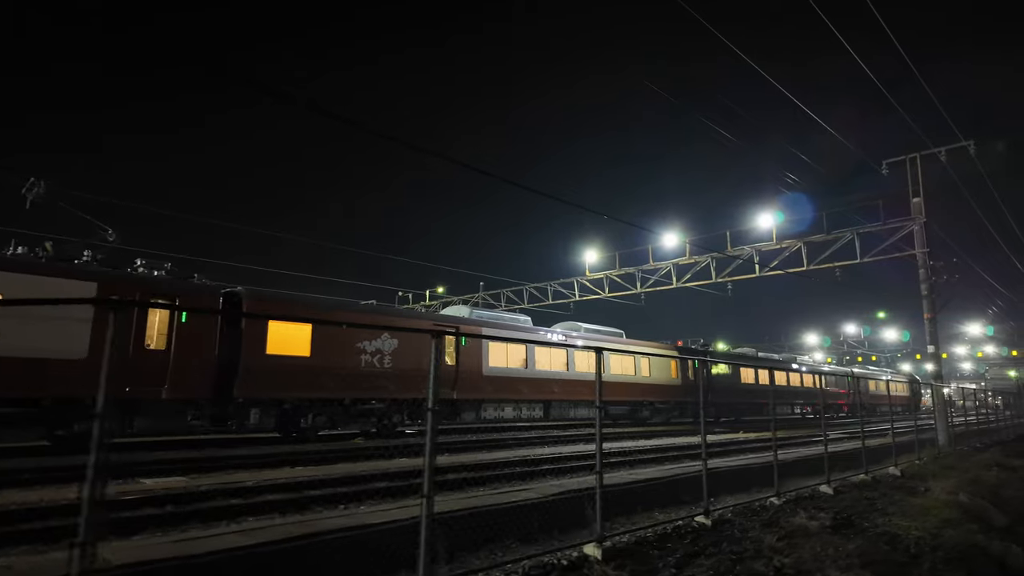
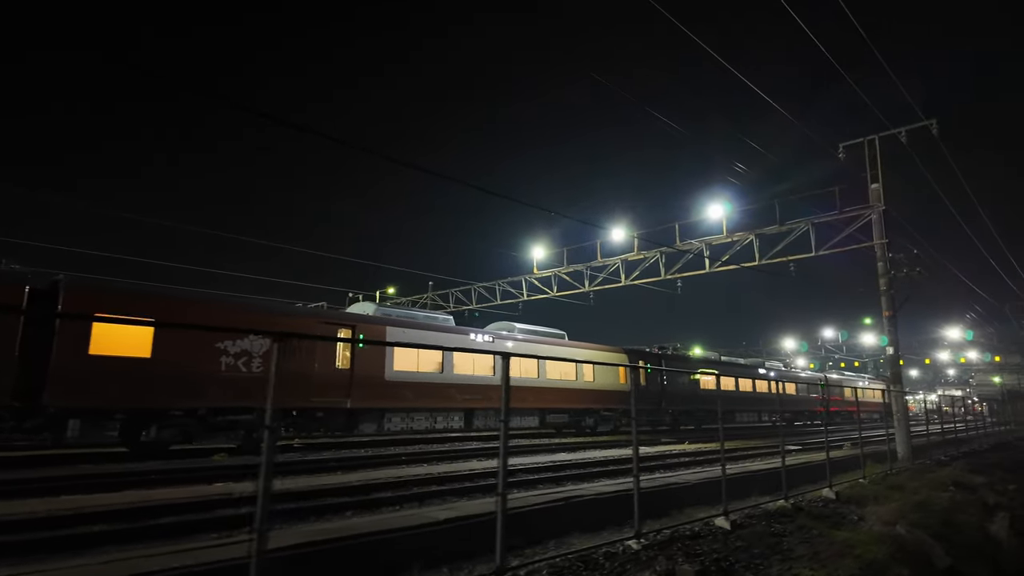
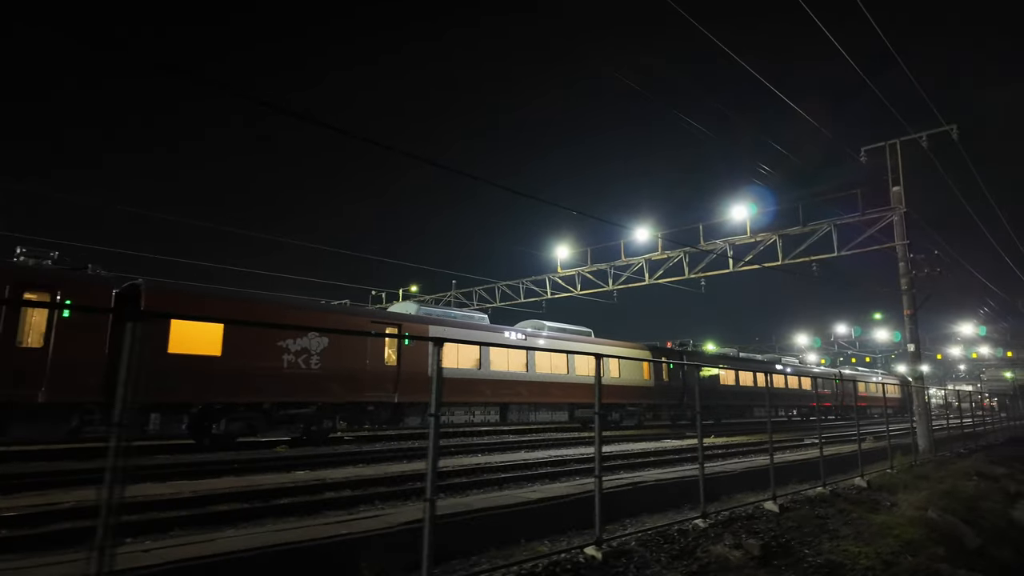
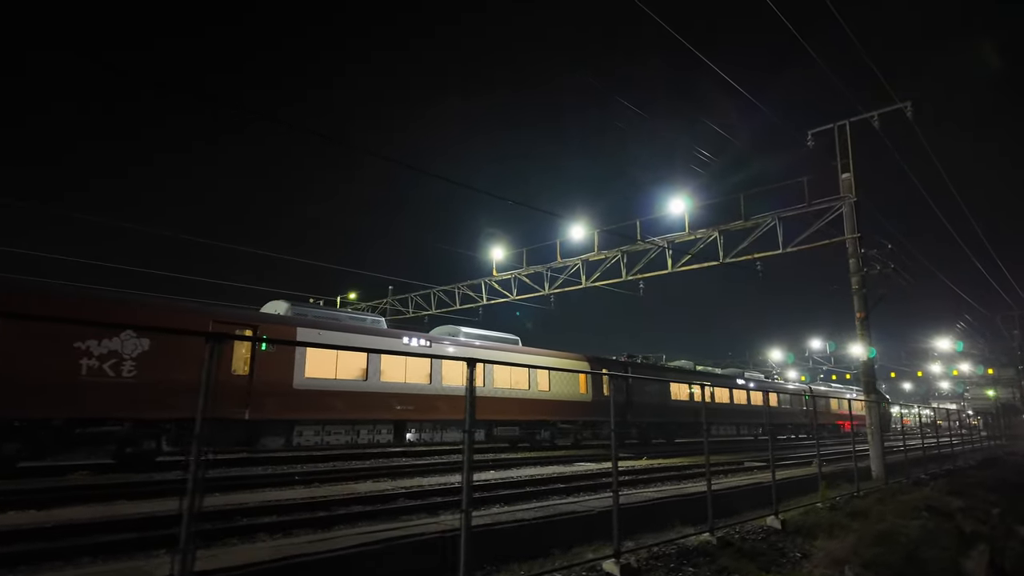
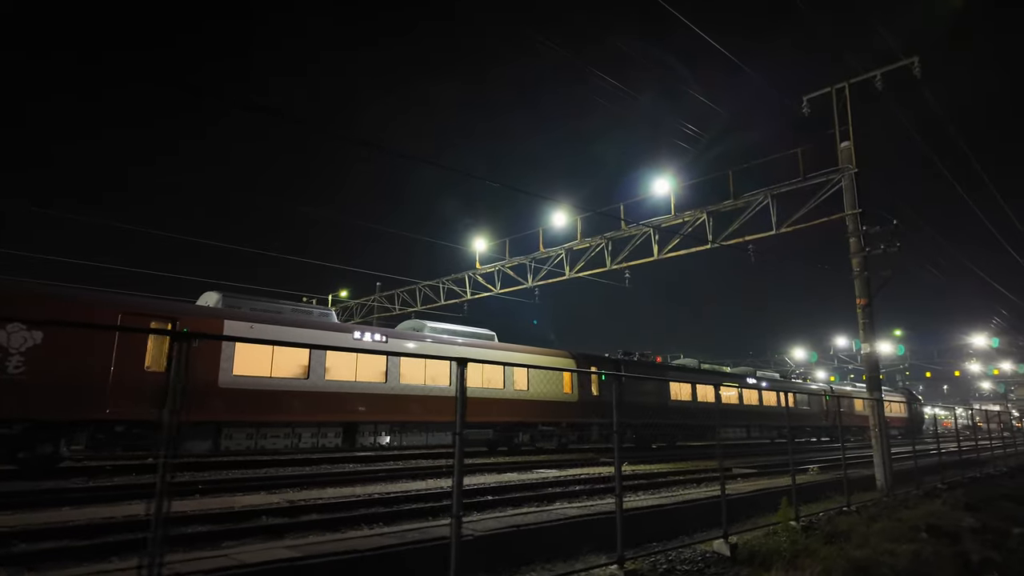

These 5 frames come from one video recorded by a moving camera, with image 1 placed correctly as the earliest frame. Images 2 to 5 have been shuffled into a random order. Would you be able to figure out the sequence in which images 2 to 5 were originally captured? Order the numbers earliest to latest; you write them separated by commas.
3, 2, 4, 5
